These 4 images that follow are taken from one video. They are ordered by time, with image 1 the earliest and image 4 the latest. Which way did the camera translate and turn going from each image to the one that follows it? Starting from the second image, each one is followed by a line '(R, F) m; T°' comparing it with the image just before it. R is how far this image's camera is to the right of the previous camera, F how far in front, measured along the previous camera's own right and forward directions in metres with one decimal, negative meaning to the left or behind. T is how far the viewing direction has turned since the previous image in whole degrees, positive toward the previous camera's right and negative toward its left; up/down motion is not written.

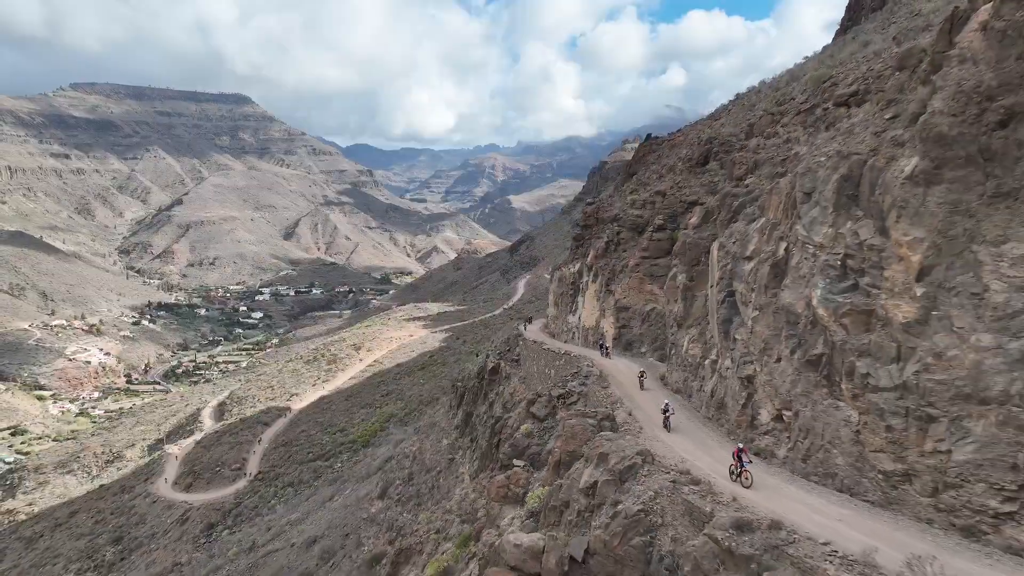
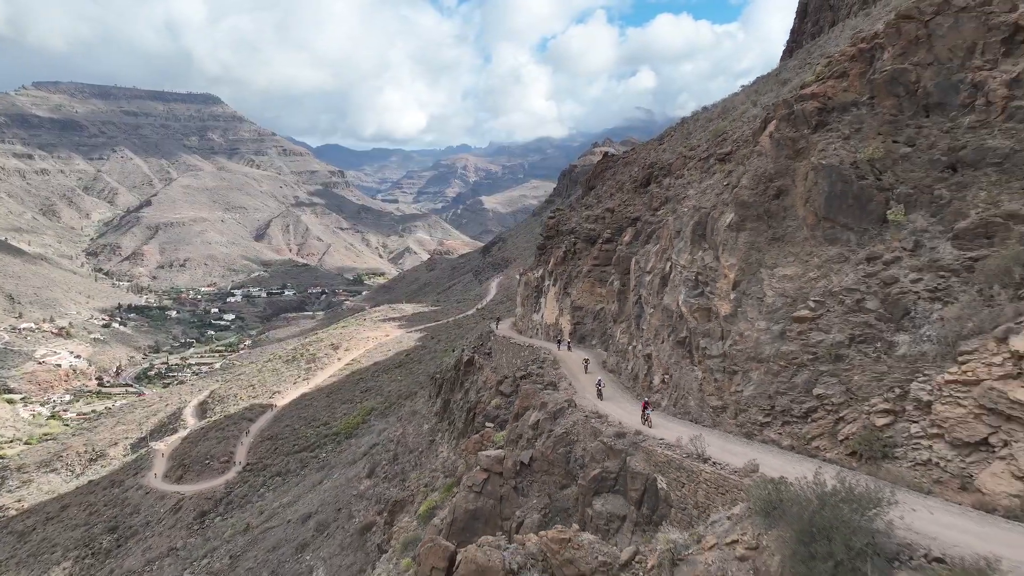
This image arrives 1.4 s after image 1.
(0.0, -3.6) m; +2°
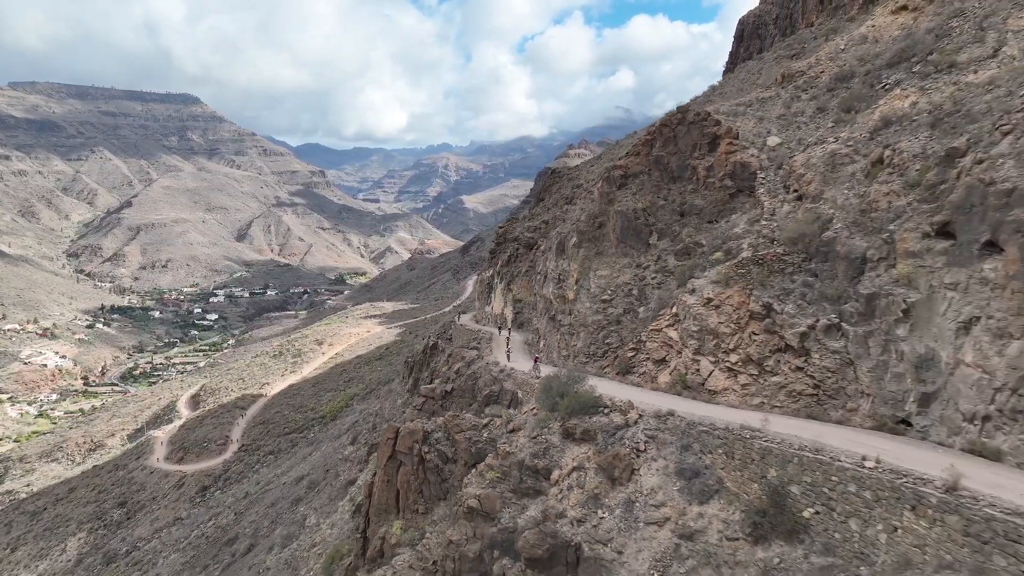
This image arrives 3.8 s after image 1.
(+1.2, -6.0) m; +1°
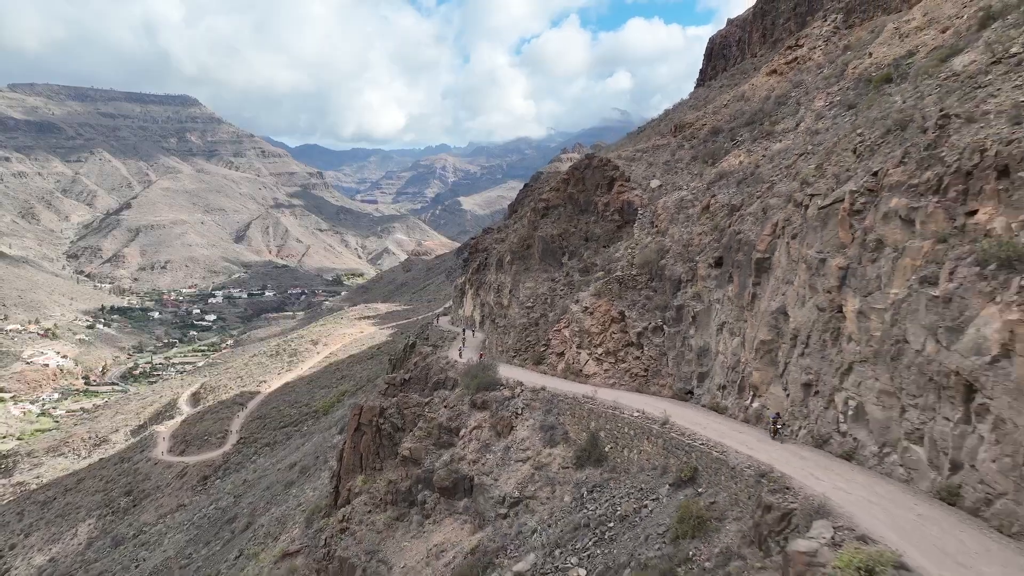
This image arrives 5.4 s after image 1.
(+1.4, -3.8) m; 0°
